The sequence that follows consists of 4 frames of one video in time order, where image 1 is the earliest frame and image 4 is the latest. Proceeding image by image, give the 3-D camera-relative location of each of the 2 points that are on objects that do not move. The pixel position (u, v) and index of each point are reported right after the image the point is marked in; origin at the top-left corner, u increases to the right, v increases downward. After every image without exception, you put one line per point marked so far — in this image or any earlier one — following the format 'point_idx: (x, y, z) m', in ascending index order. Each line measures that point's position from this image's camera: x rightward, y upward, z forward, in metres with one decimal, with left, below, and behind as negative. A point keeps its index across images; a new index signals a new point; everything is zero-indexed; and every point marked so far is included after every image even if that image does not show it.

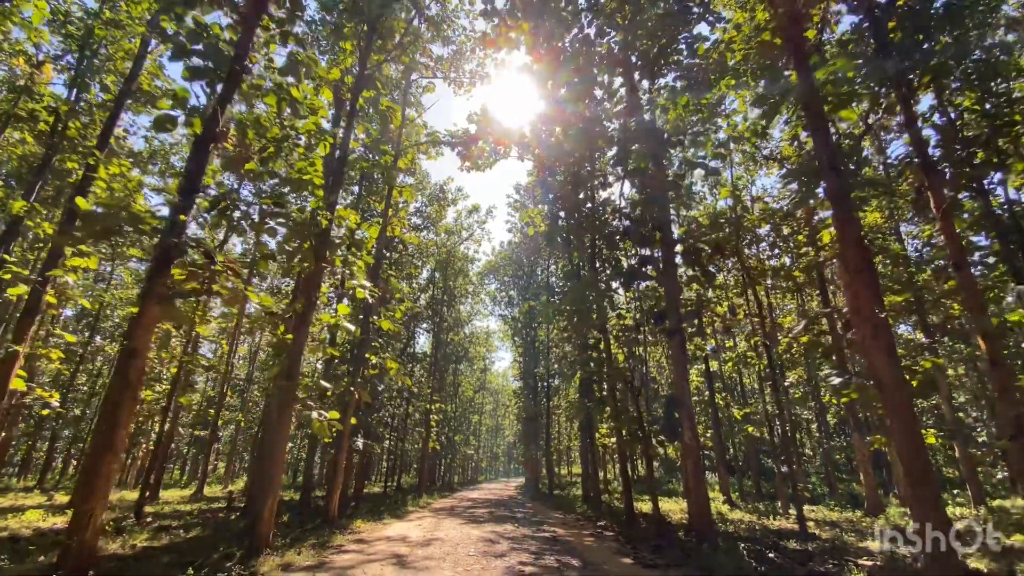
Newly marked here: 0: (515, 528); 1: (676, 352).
0: (+0.1, -6.3, +12.1) m
1: (+3.9, -1.5, +11.1) m
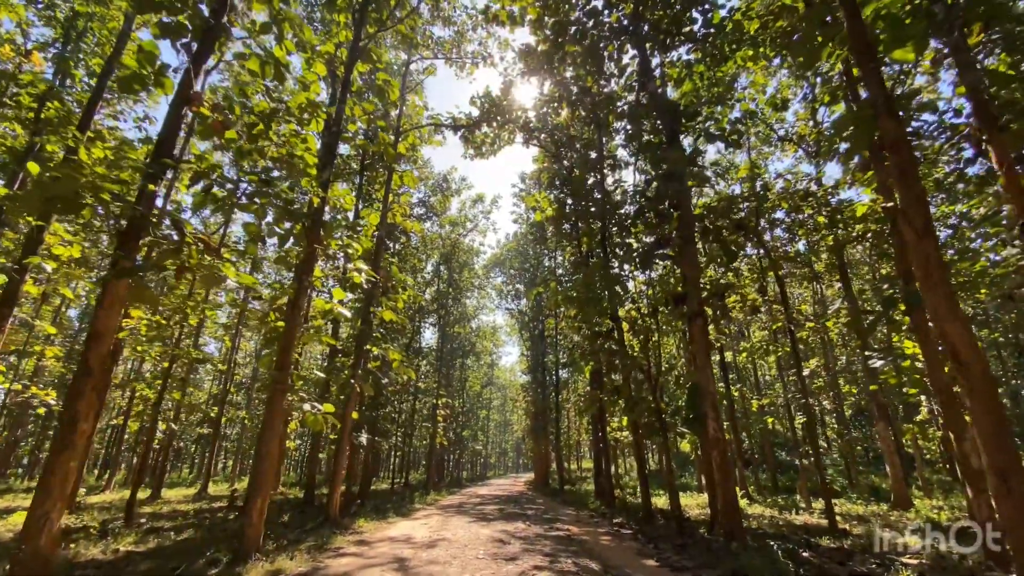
0: (+0.4, -5.9, +11.5) m
1: (+4.1, -1.1, +10.3) m
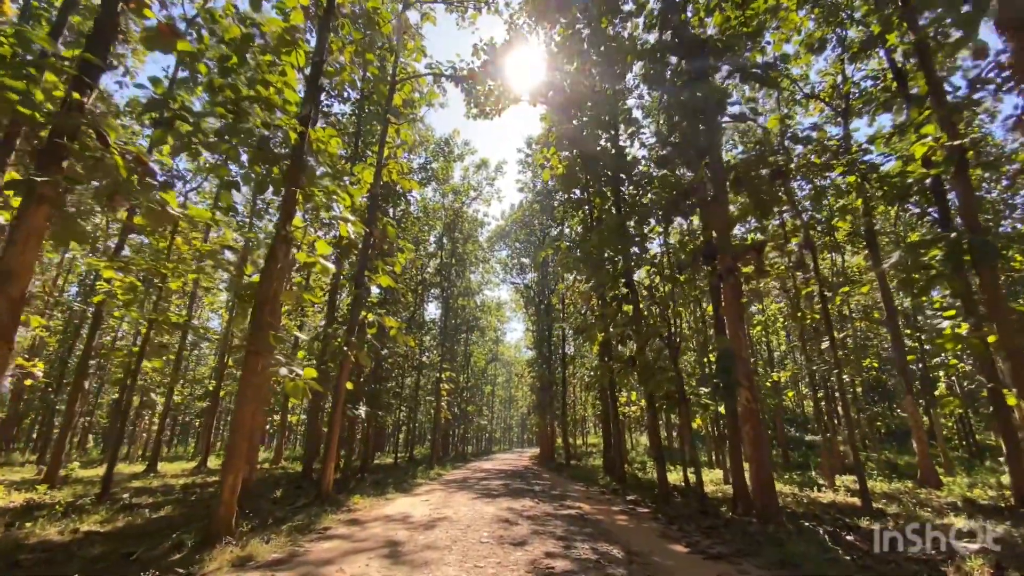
0: (+0.5, -4.9, +10.6) m
1: (+4.3, -0.2, +9.2) m
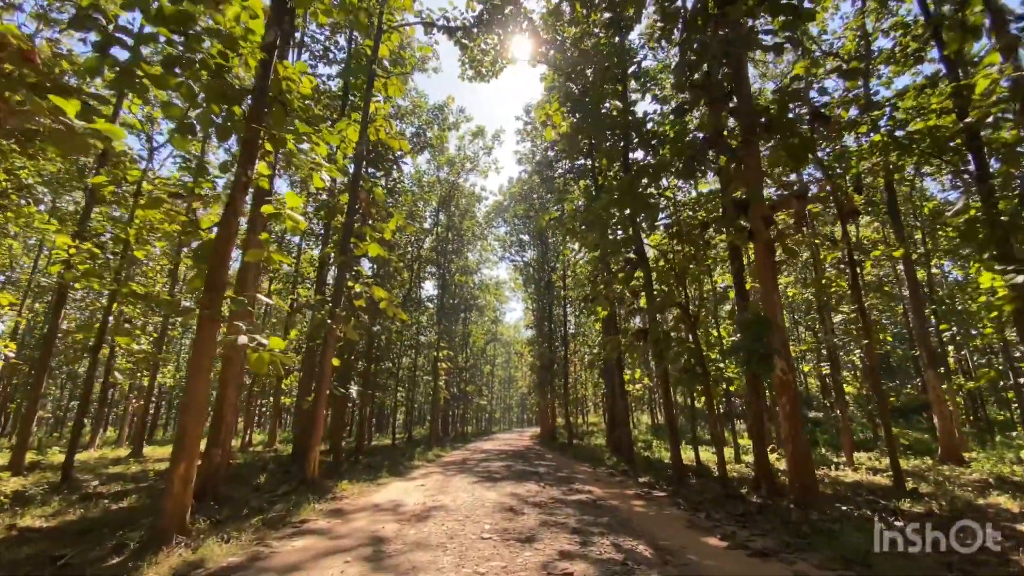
0: (+0.6, -4.2, +9.7) m
1: (+4.3, +0.5, +8.1) m
